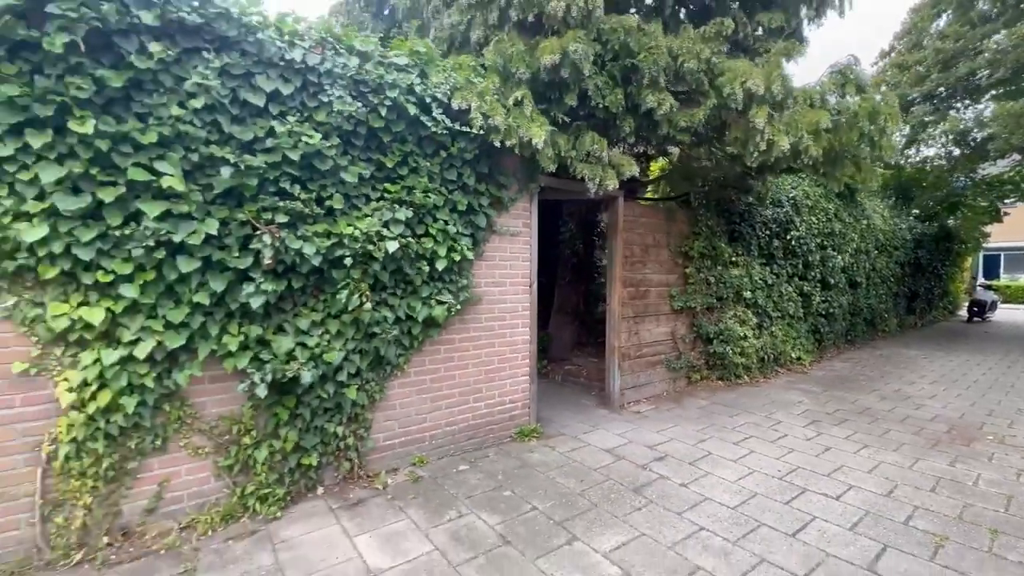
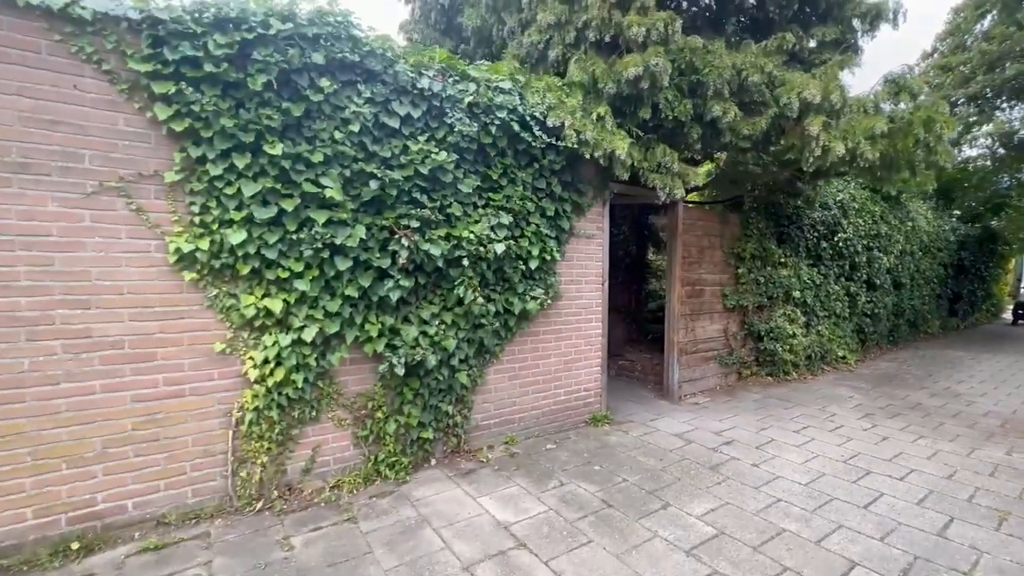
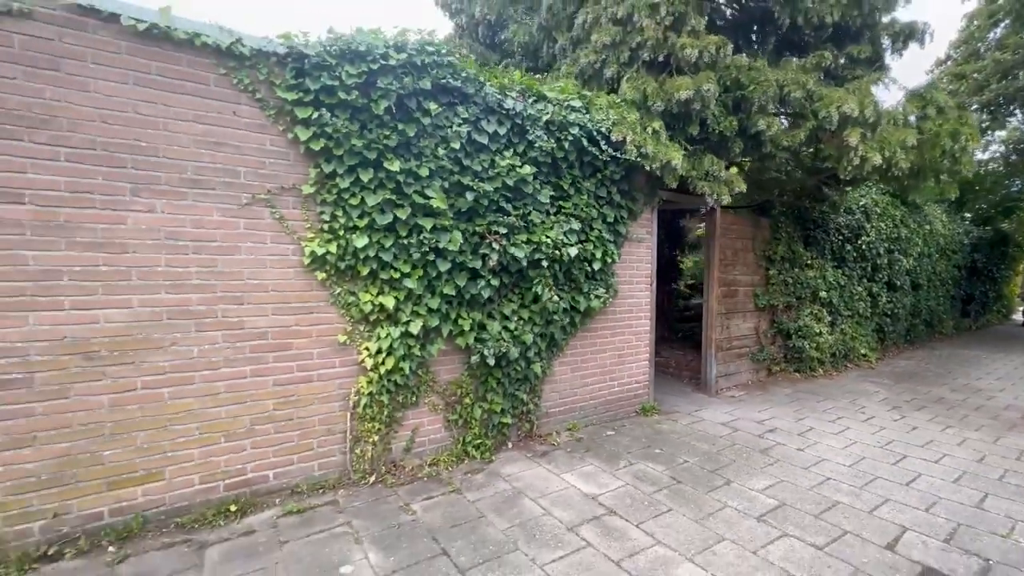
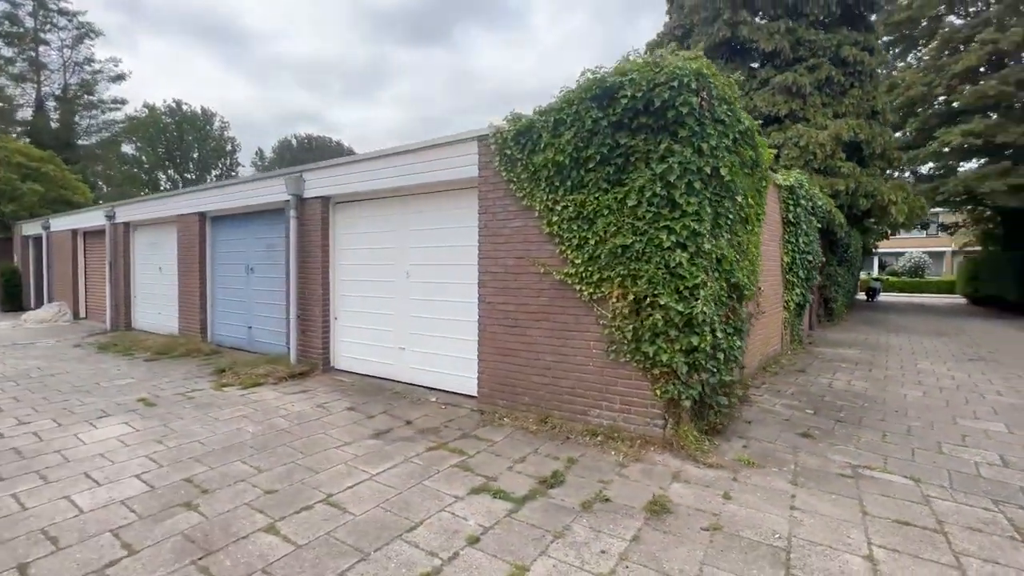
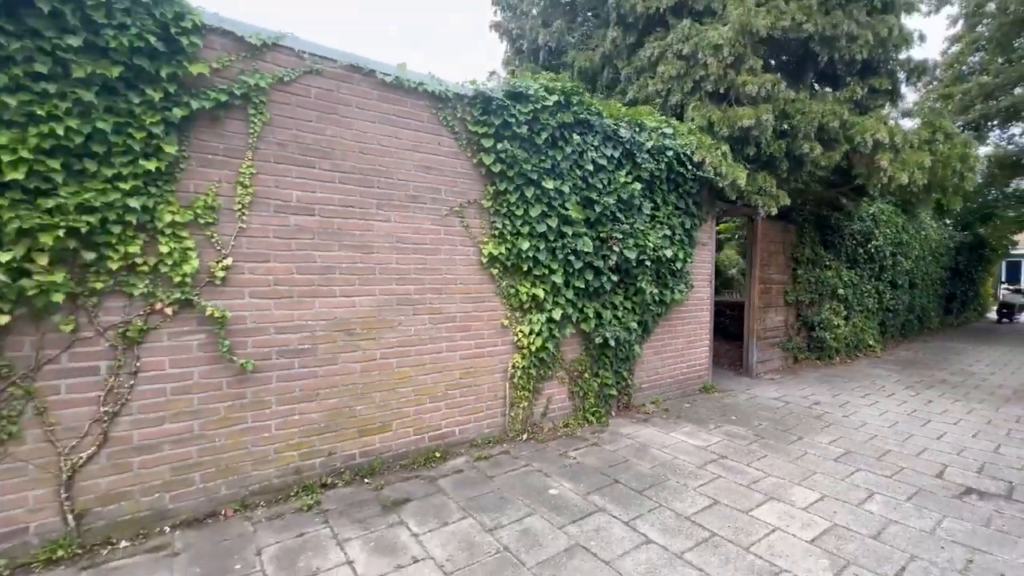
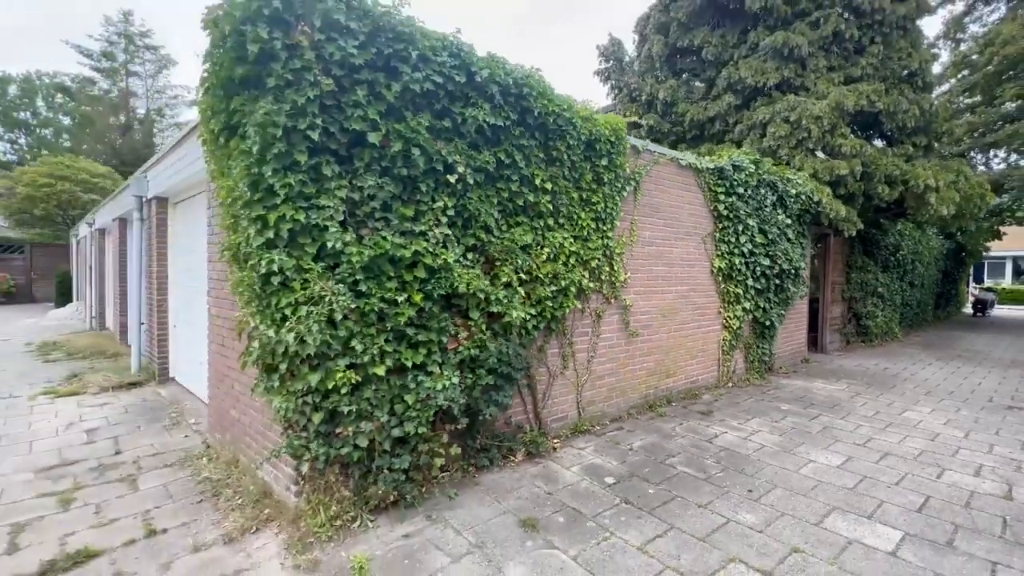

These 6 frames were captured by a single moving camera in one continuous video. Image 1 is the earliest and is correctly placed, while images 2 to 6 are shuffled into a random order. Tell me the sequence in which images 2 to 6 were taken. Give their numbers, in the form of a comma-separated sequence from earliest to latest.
2, 3, 5, 6, 4
